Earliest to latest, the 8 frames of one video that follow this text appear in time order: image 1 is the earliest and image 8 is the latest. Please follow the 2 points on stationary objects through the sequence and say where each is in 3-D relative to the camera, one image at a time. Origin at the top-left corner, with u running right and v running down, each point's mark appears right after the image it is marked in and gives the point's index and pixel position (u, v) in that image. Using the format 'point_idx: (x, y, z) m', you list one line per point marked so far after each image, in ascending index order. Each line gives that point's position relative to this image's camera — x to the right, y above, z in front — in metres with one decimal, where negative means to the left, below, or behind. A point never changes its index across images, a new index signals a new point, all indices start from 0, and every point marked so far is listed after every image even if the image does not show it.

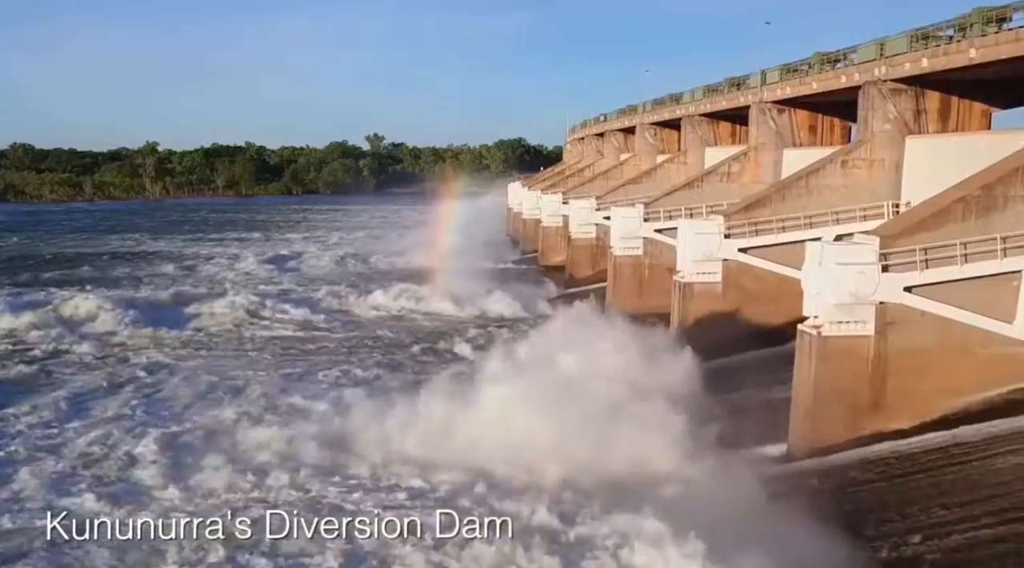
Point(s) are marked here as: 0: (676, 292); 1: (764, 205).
0: (+2.9, -0.2, +18.3) m
1: (+4.5, +1.4, +17.9) m
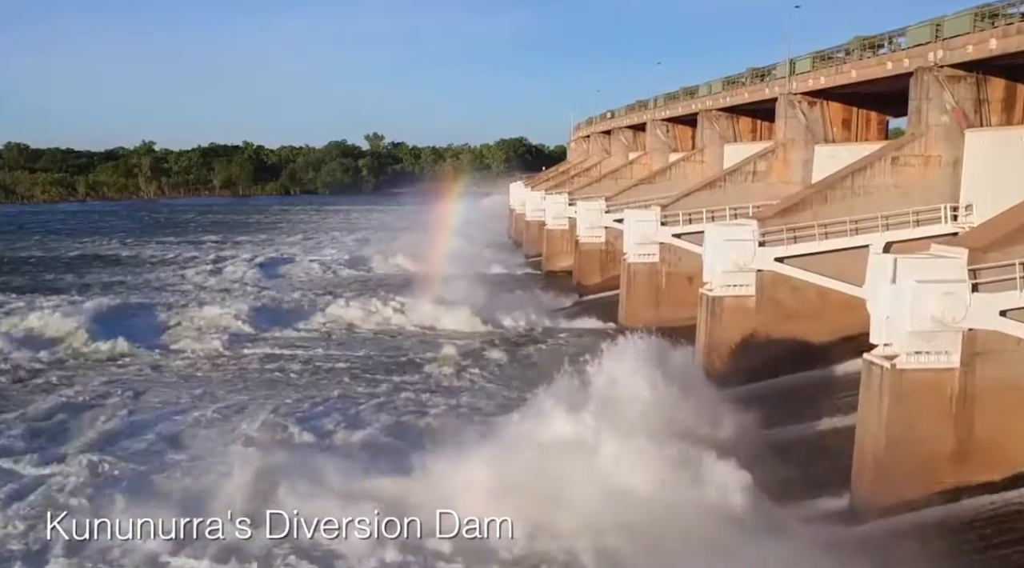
0: (+3.0, -0.4, +16.2) m
1: (+4.6, +1.2, +15.8) m
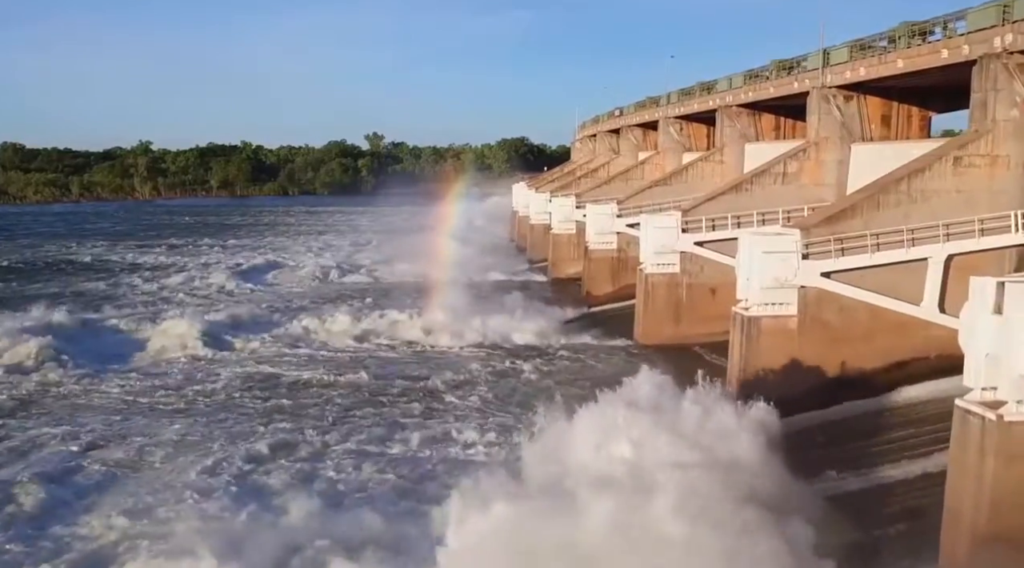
0: (+3.1, -0.6, +14.2) m
1: (+4.6, +0.9, +13.8) m
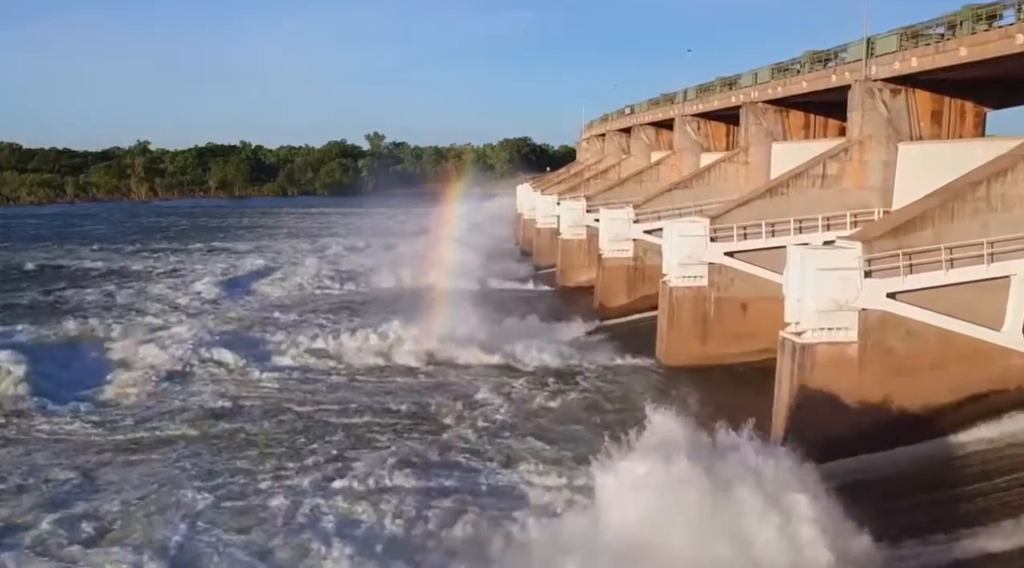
0: (+3.3, -0.9, +12.3) m
1: (+4.8, +0.7, +11.8) m
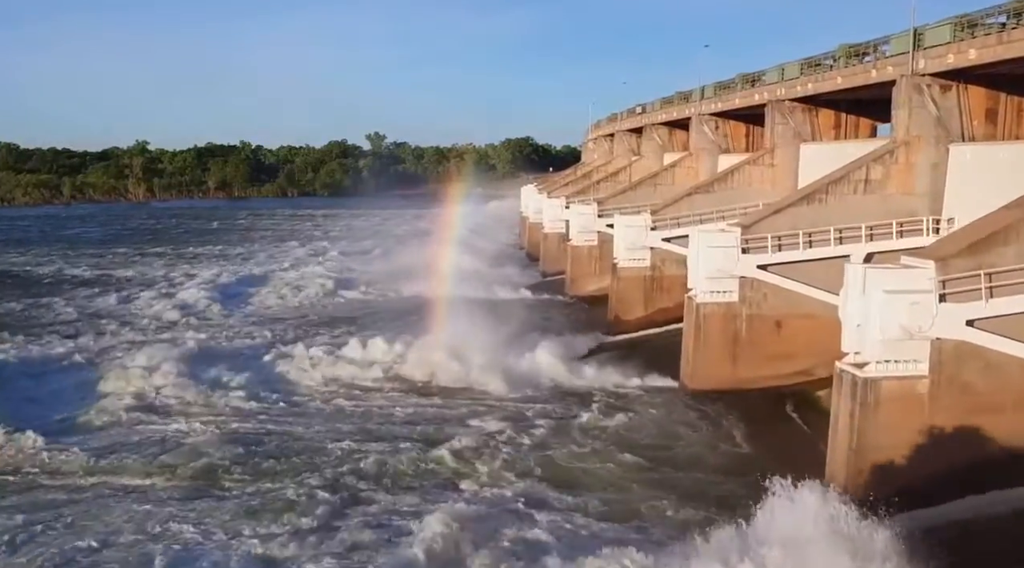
0: (+3.4, -1.1, +10.6) m
1: (+5.0, +0.4, +10.2) m
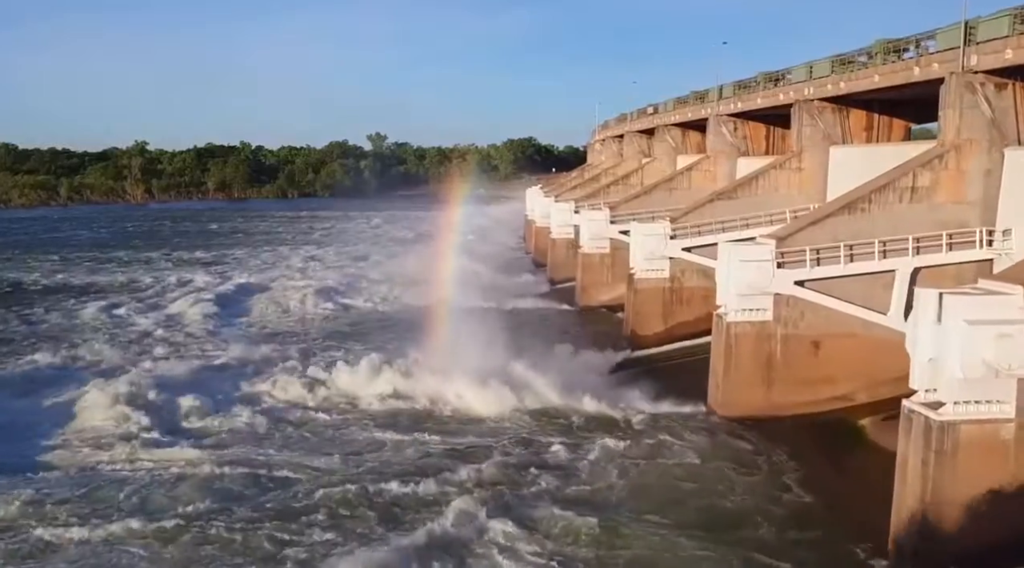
0: (+3.6, -1.4, +9.3) m
1: (+5.1, +0.2, +8.8) m
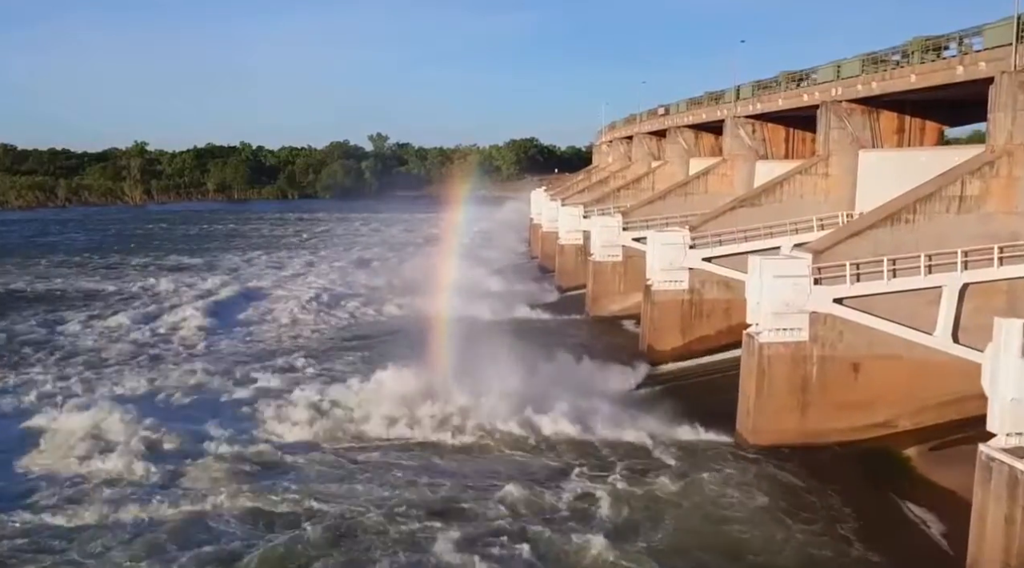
0: (+3.8, -1.6, +8.1) m
1: (+5.3, 0.0, +7.7) m
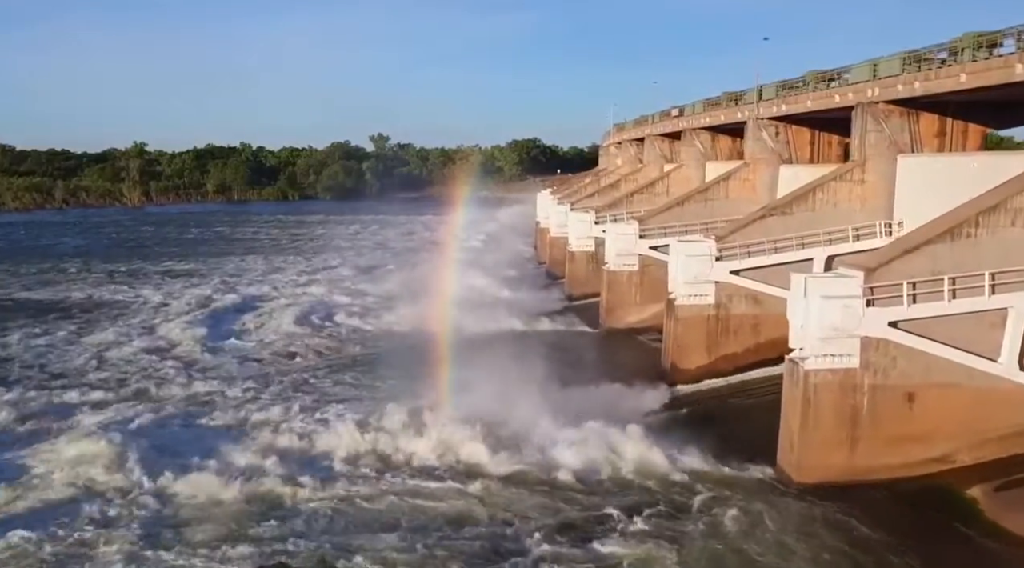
0: (+4.0, -1.9, +6.8) m
1: (+5.6, -0.3, +6.4) m
